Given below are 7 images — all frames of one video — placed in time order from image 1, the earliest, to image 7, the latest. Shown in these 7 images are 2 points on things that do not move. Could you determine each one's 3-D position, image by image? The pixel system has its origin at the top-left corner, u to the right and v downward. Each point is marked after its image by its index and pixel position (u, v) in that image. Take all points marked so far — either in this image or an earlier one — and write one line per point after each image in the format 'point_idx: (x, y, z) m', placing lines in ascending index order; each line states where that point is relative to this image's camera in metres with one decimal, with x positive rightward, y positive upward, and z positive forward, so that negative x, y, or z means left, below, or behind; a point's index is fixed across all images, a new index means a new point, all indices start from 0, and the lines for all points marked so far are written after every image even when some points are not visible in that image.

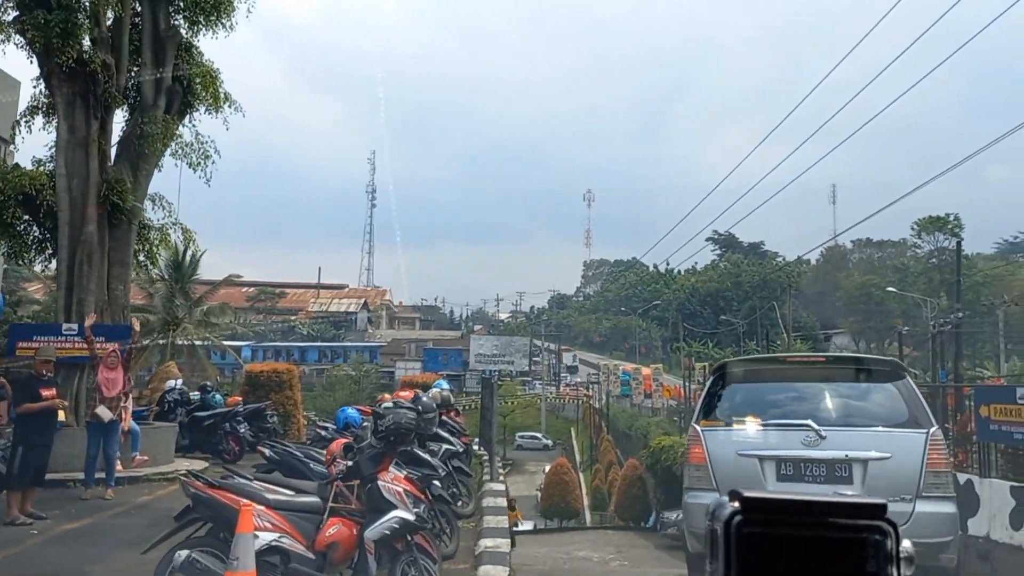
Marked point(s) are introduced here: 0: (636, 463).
0: (+2.4, -3.5, +16.9) m
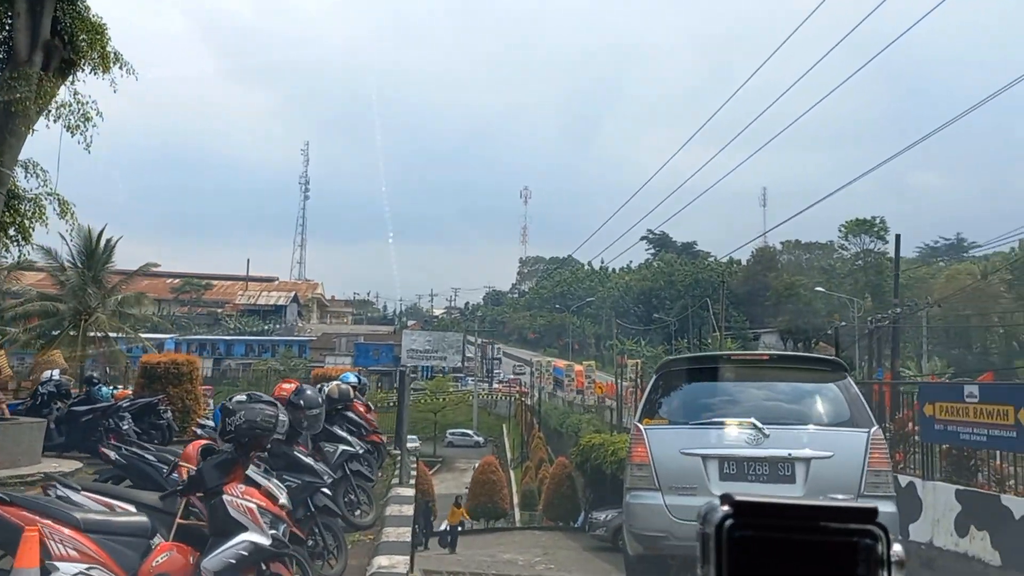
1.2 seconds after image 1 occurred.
0: (+1.0, -3.4, +16.7) m
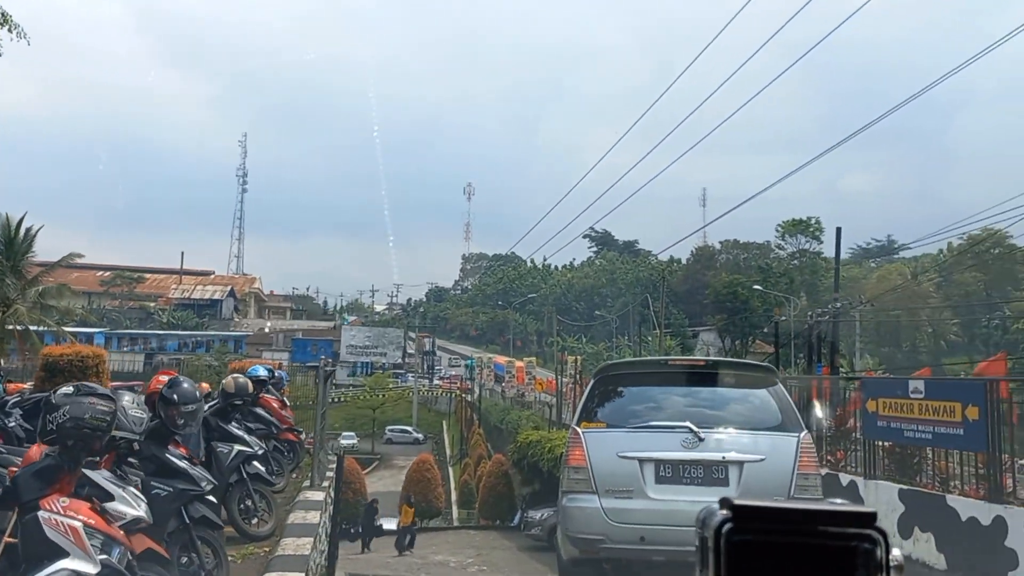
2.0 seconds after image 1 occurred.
0: (-0.2, -3.3, +16.5) m
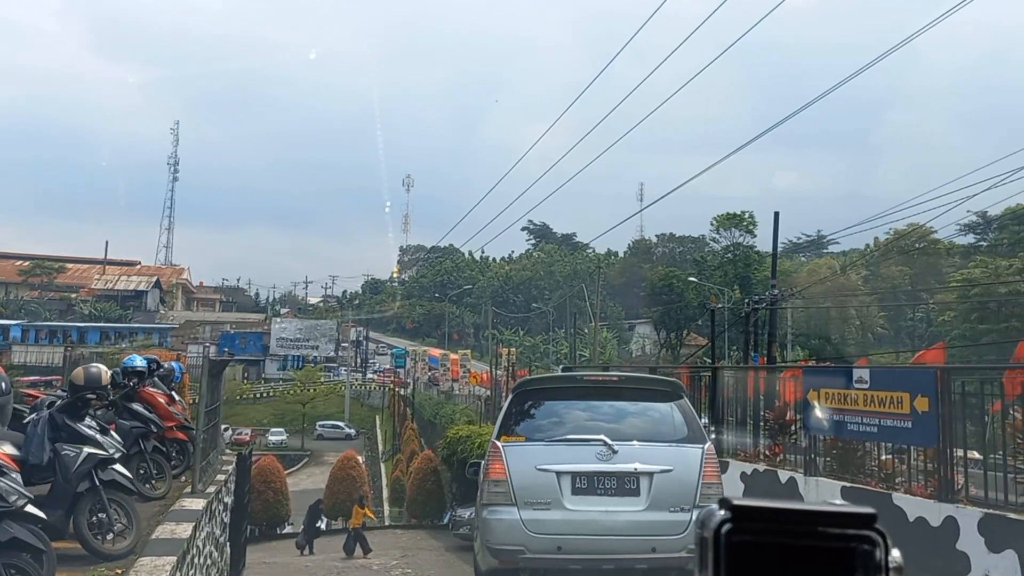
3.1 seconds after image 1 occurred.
0: (-1.5, -3.2, +16.2) m
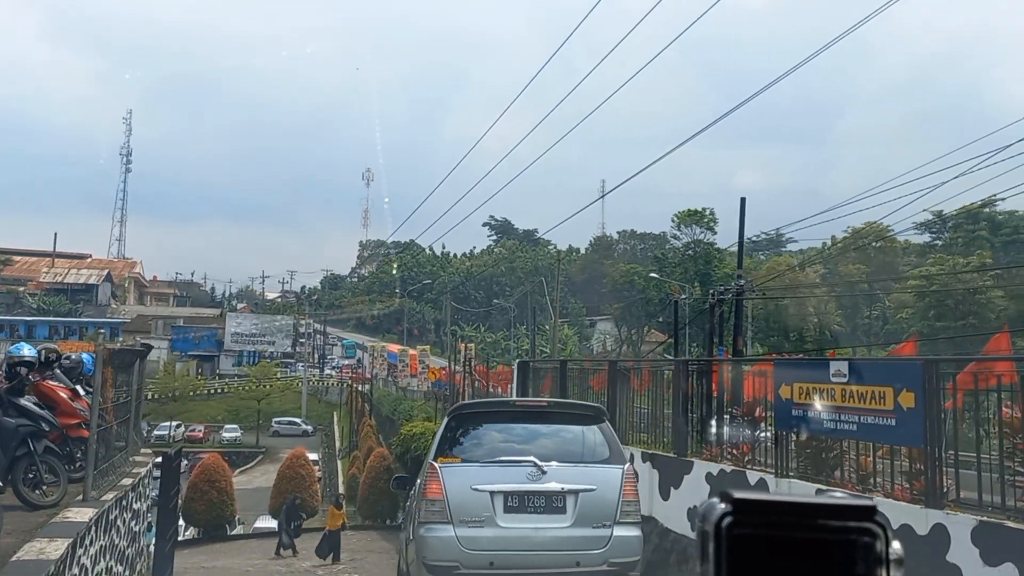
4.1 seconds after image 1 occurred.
0: (-2.3, -3.1, +15.9) m
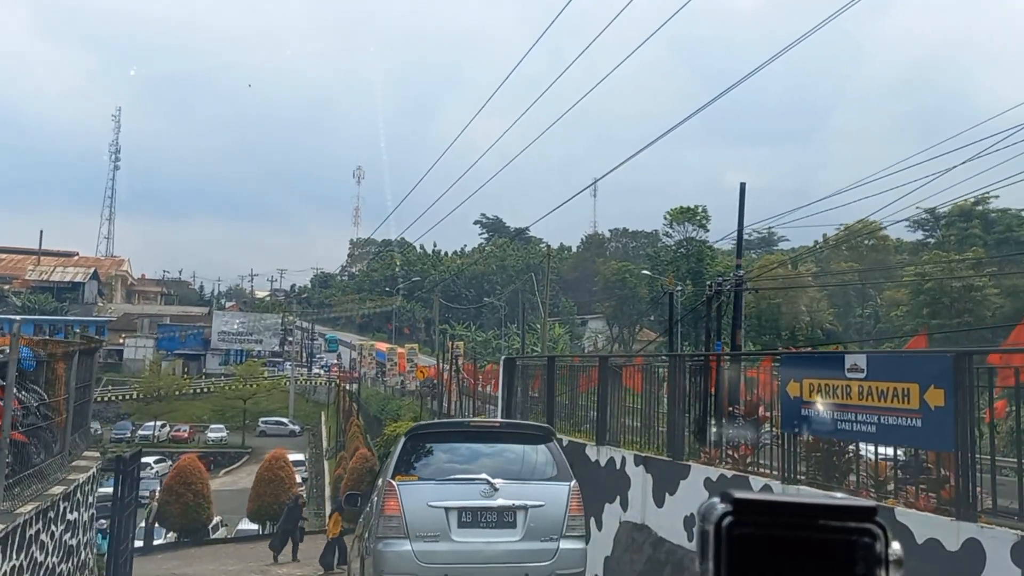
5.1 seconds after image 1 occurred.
0: (-2.4, -3.0, +15.6) m
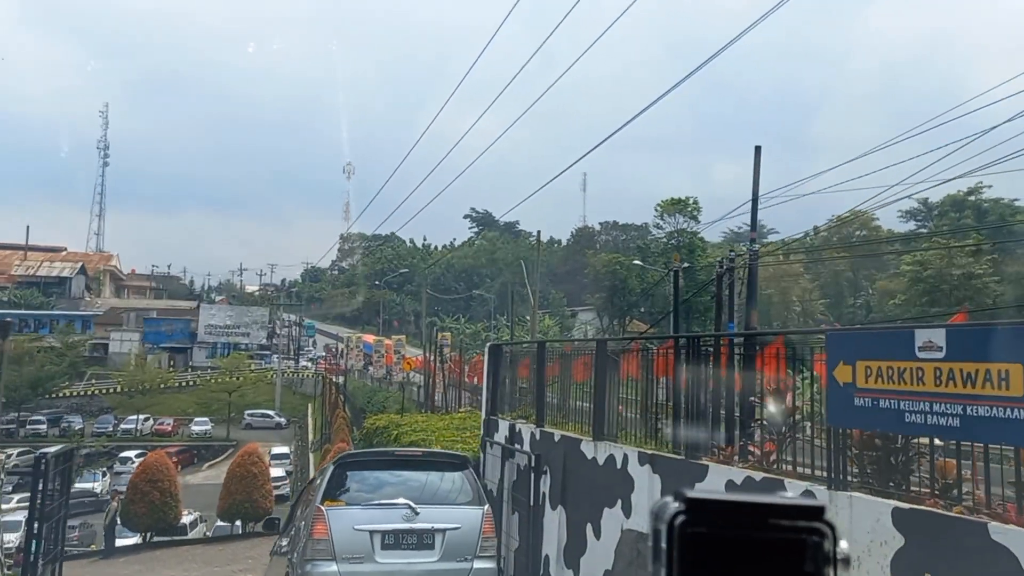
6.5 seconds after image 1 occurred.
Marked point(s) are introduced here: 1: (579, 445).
0: (-2.6, -2.8, +15.2) m
1: (+0.7, -1.6, +8.4) m
